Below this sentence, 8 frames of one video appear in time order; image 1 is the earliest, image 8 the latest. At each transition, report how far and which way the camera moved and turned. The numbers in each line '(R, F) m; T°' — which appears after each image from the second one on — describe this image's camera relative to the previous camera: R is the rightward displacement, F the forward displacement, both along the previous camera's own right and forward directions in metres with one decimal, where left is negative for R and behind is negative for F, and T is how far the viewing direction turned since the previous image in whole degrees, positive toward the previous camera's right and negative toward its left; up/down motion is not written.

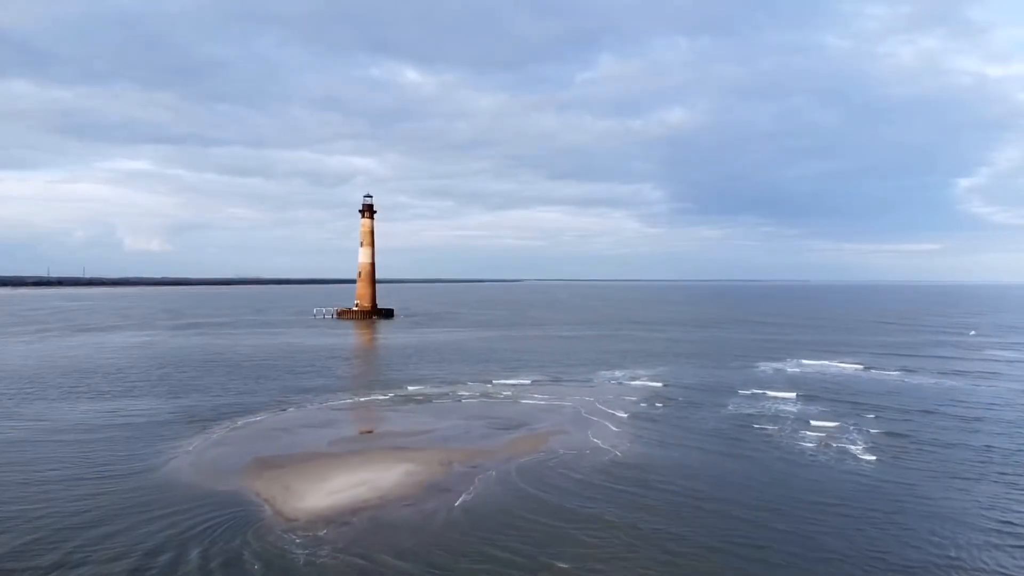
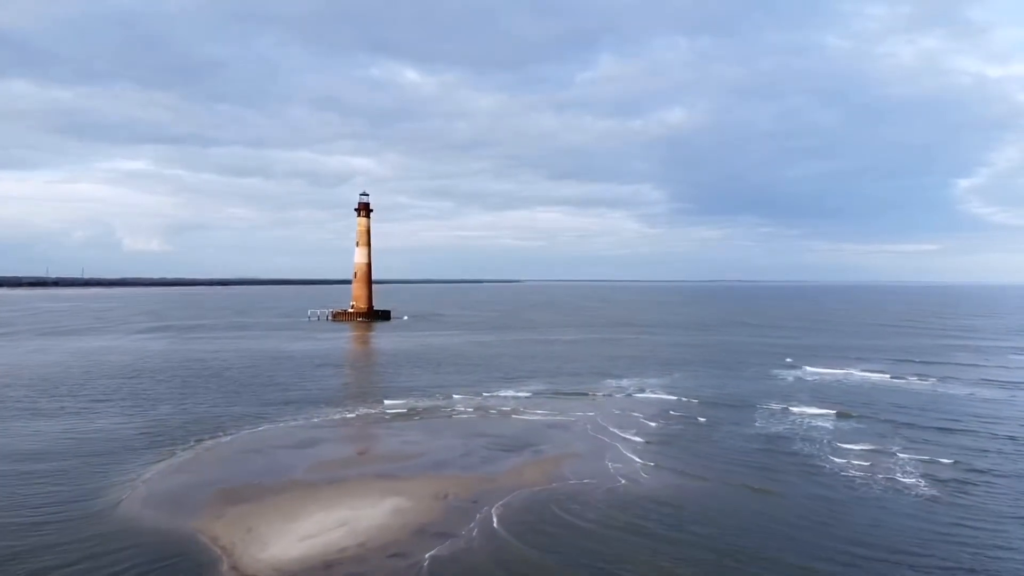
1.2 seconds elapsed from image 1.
(-0.1, +2.5) m; 0°
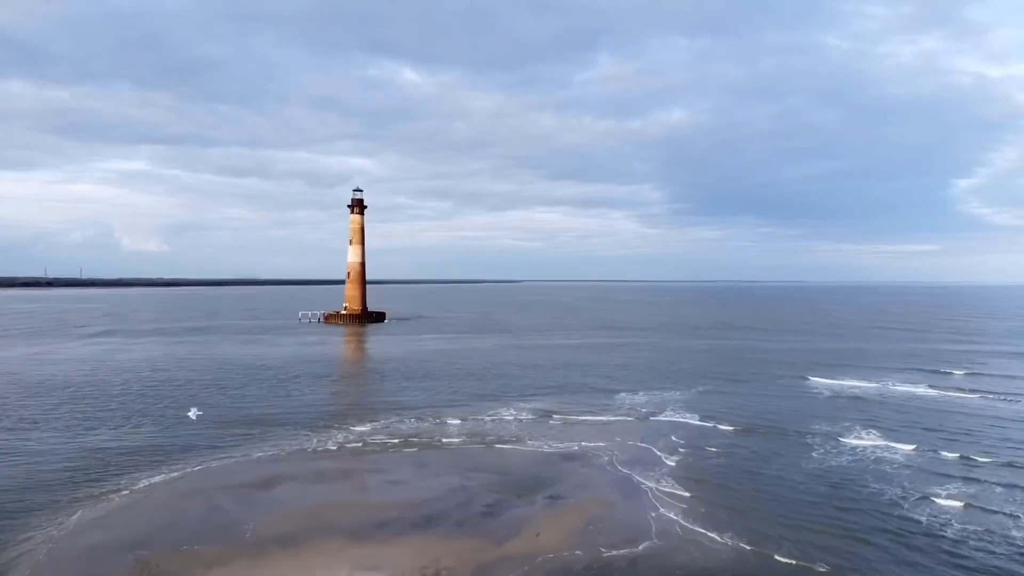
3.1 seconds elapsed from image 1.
(-0.3, +4.2) m; 0°
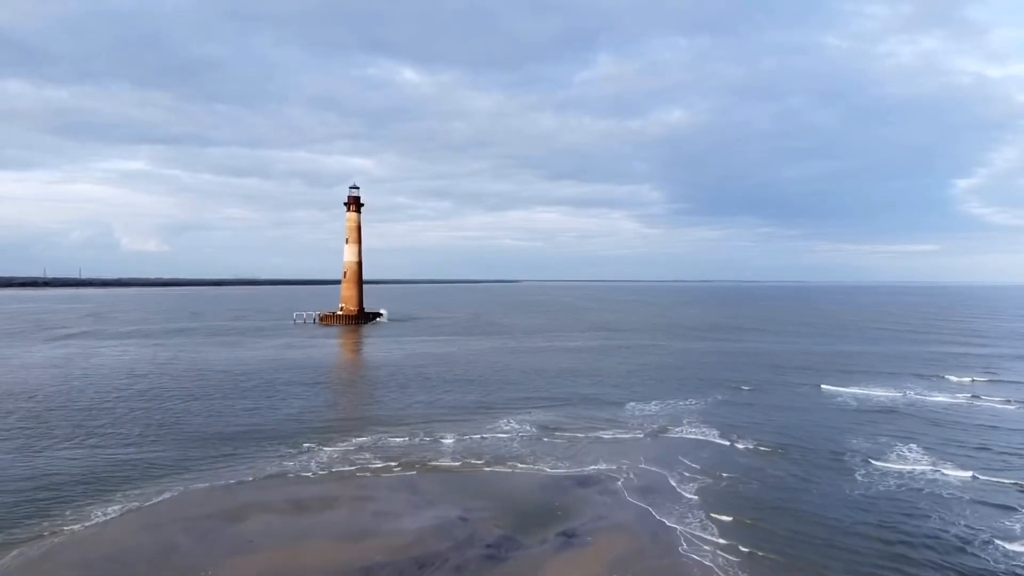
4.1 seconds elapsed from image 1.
(-0.2, +2.3) m; 0°
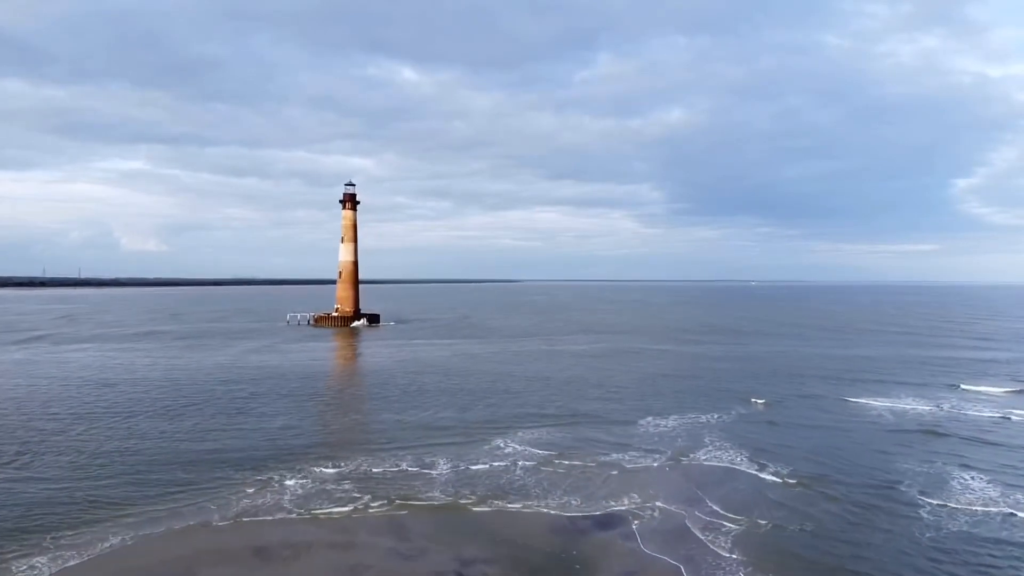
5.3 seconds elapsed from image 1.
(-0.2, +2.7) m; 0°
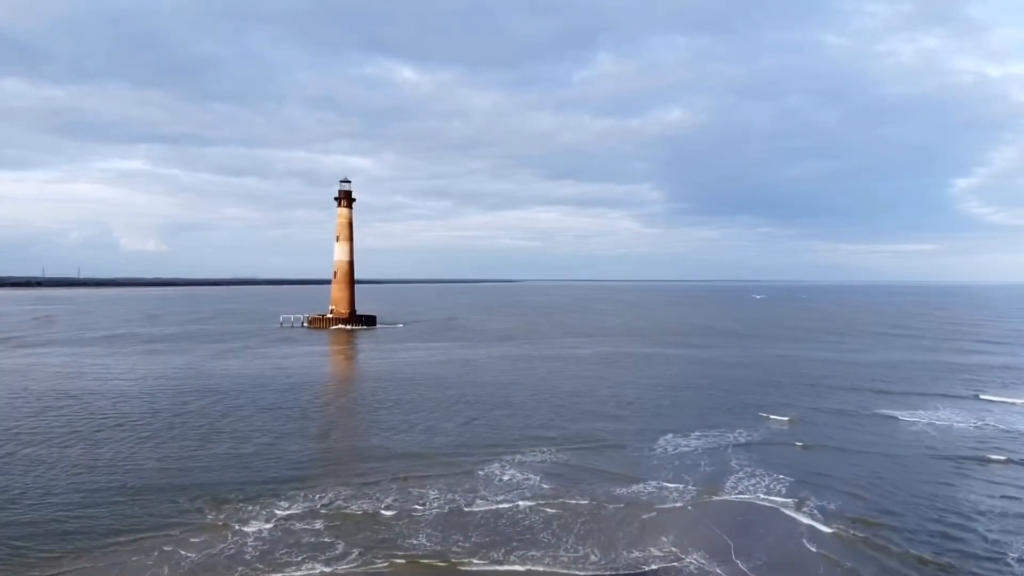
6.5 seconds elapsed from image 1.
(-0.2, +2.7) m; 0°
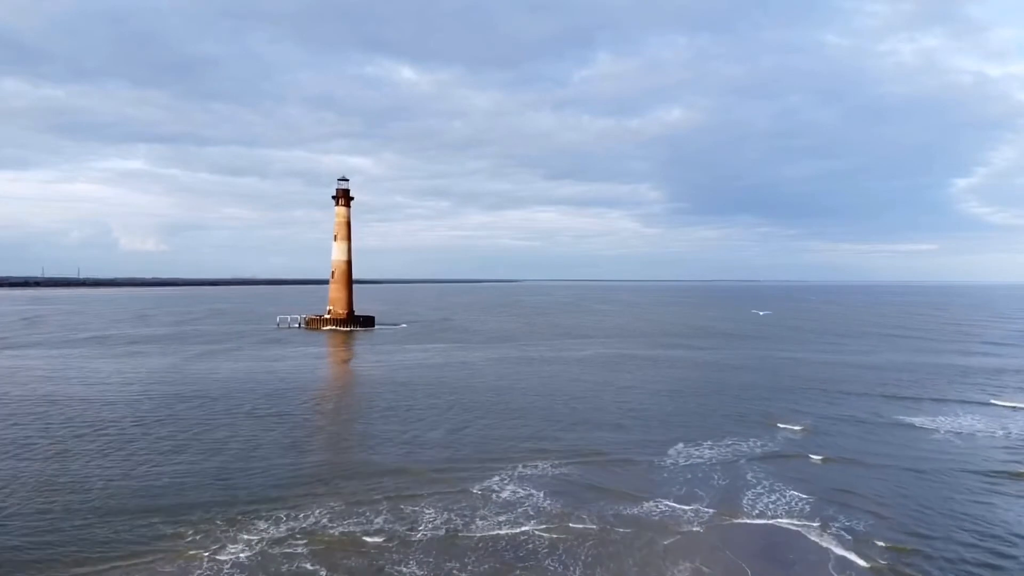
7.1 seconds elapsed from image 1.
(-0.1, +1.2) m; 0°
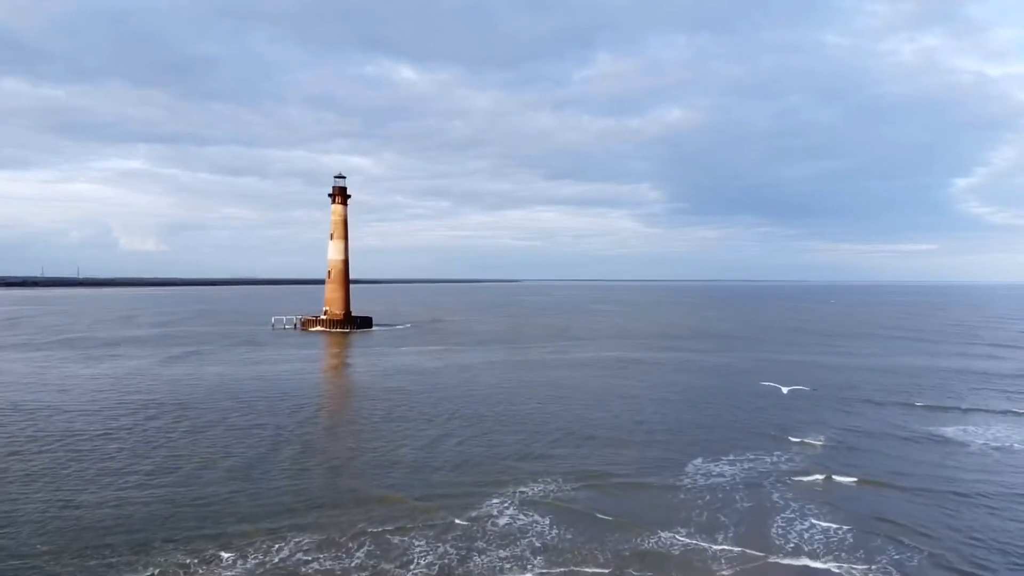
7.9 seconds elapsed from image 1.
(-0.1, +1.7) m; 0°
